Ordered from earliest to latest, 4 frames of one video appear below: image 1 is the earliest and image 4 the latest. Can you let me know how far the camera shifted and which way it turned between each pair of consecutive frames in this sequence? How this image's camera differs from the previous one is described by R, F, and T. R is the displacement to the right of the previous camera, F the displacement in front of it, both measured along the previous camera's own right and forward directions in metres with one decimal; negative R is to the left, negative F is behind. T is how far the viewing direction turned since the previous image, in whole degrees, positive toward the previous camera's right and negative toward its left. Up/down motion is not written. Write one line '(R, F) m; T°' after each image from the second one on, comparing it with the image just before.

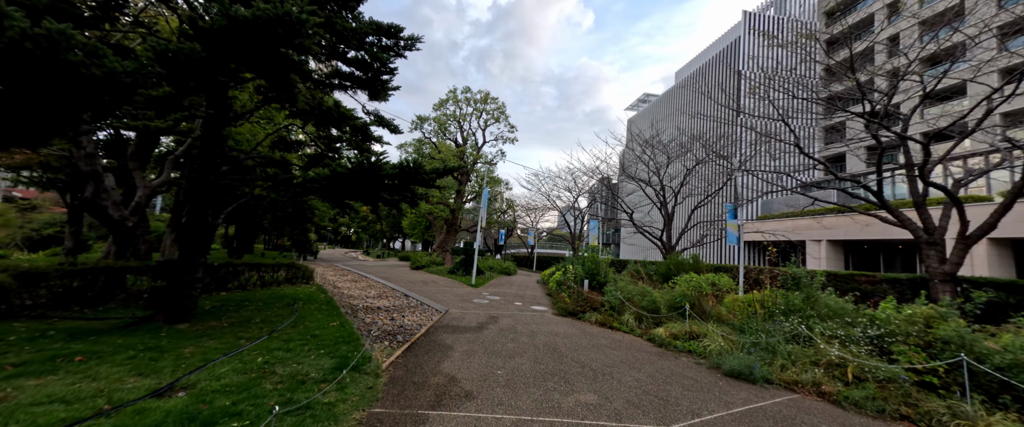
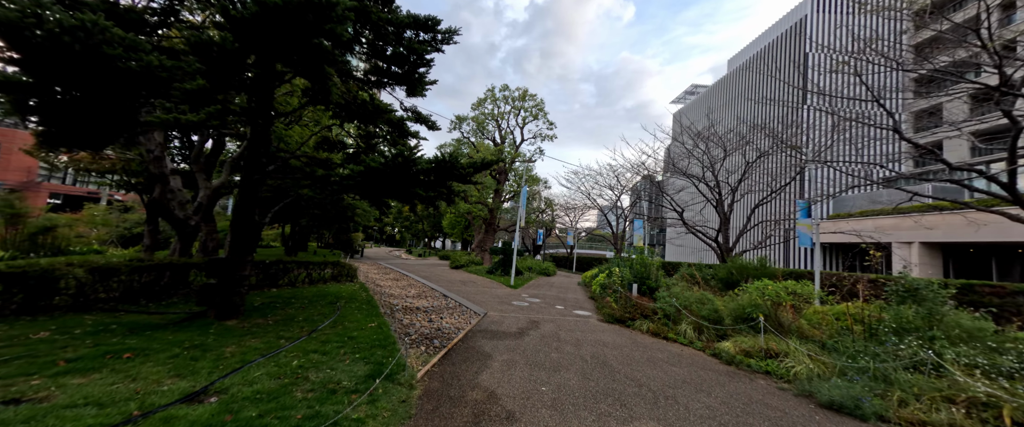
(-0.1, +0.5) m; -7°
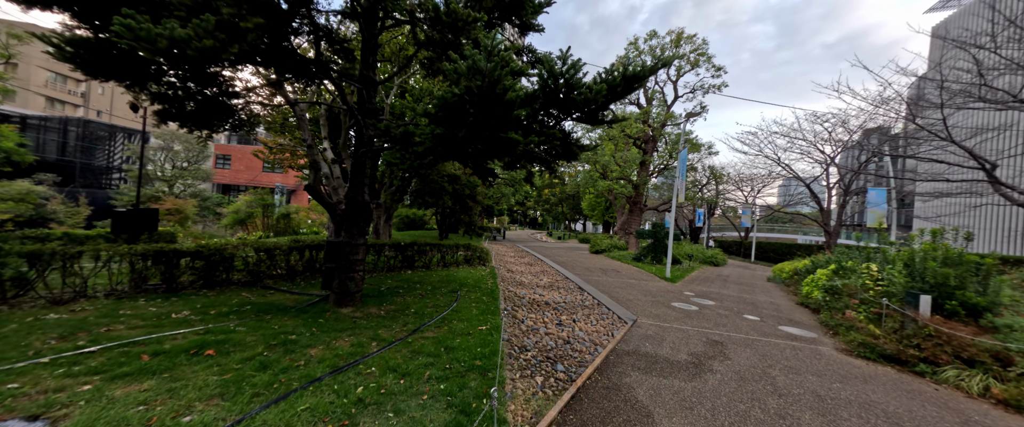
(-0.2, +2.1) m; -25°
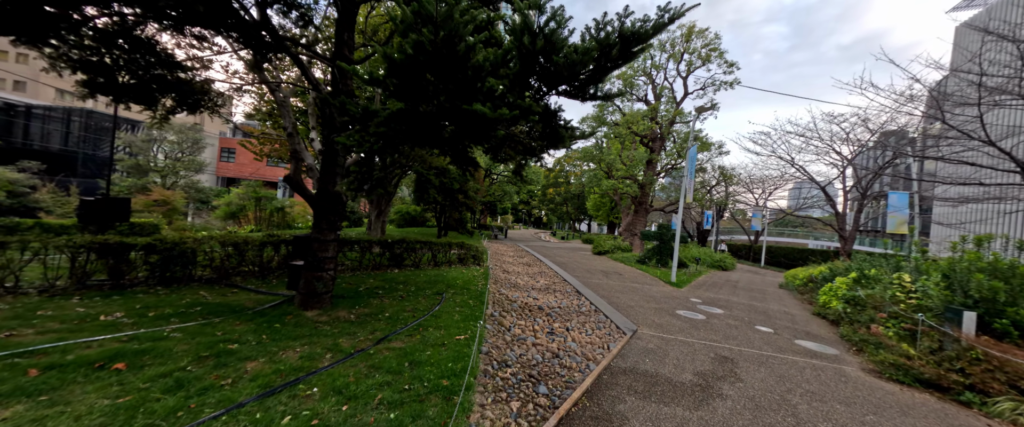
(+0.3, +0.6) m; -1°
